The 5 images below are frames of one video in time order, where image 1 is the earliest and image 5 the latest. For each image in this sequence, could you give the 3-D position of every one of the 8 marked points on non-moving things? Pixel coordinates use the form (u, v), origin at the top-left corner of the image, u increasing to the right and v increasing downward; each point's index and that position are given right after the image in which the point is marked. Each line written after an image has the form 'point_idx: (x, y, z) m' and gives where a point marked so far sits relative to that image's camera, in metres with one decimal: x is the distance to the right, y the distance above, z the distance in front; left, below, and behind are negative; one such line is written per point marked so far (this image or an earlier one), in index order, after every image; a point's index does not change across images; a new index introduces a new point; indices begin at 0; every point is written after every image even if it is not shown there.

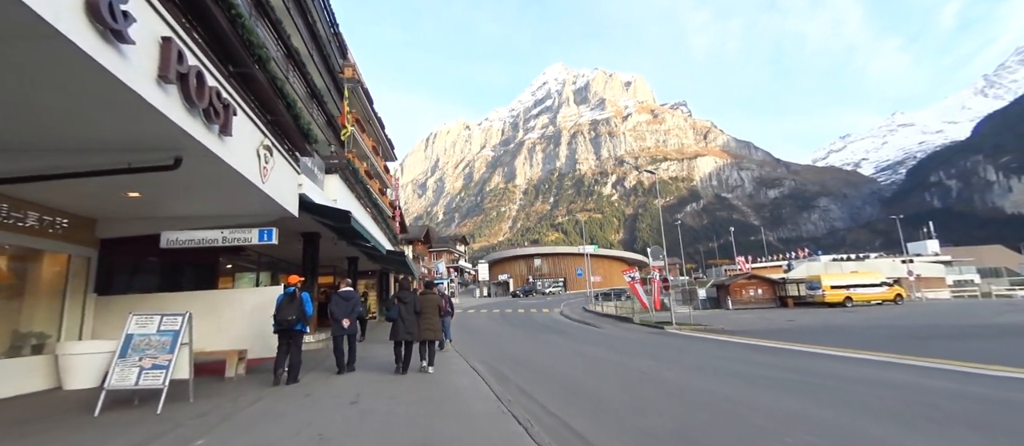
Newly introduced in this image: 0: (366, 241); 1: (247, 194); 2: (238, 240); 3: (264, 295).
0: (-4.4, -0.5, +13.3) m
1: (-4.1, +0.5, +7.0) m
2: (-4.8, -0.3, +8.0) m
3: (-4.5, -1.3, +8.4) m
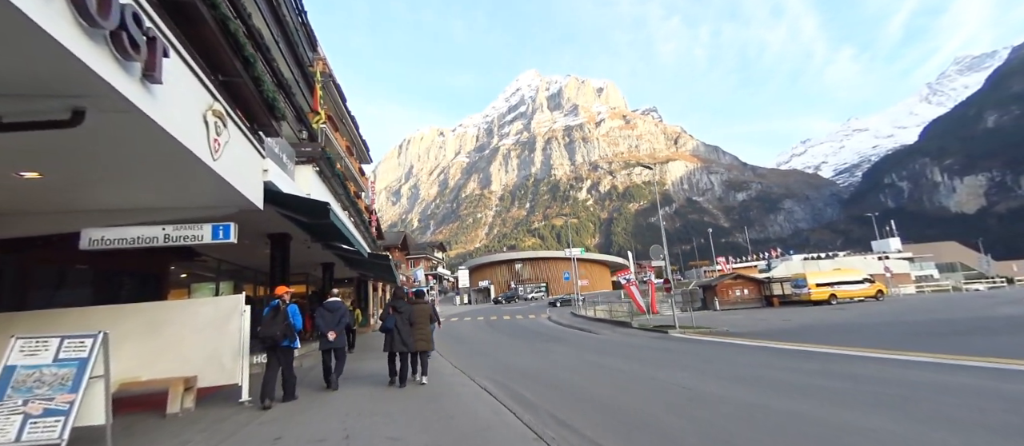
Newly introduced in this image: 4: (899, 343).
0: (-4.4, -0.5, +11.7) m
1: (-3.9, +0.6, +5.5) m
2: (-4.6, -0.2, +6.4) m
3: (-4.3, -1.3, +6.8) m
4: (+12.2, -3.7, +14.2) m
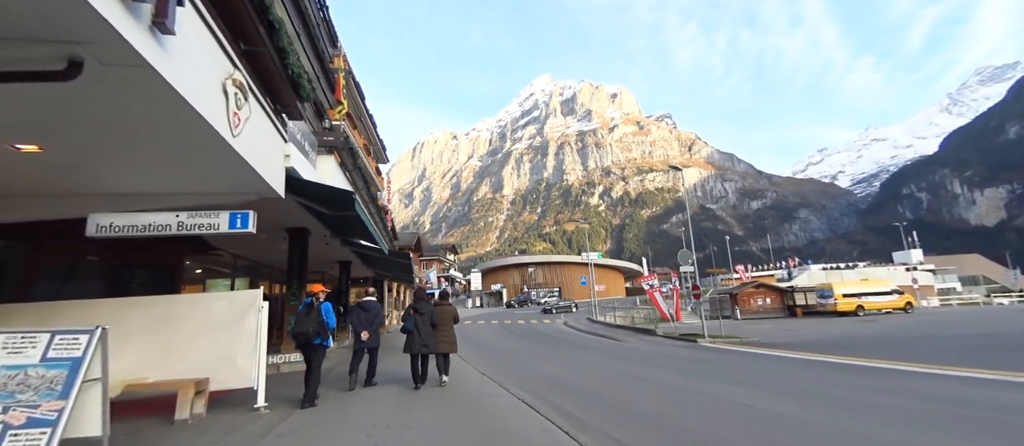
0: (-3.7, -0.4, +11.2) m
1: (-3.3, +0.7, +4.9) m
2: (-4.0, 0.0, +5.8) m
3: (-3.7, -1.1, +6.2) m
4: (+12.9, -4.0, +13.2) m
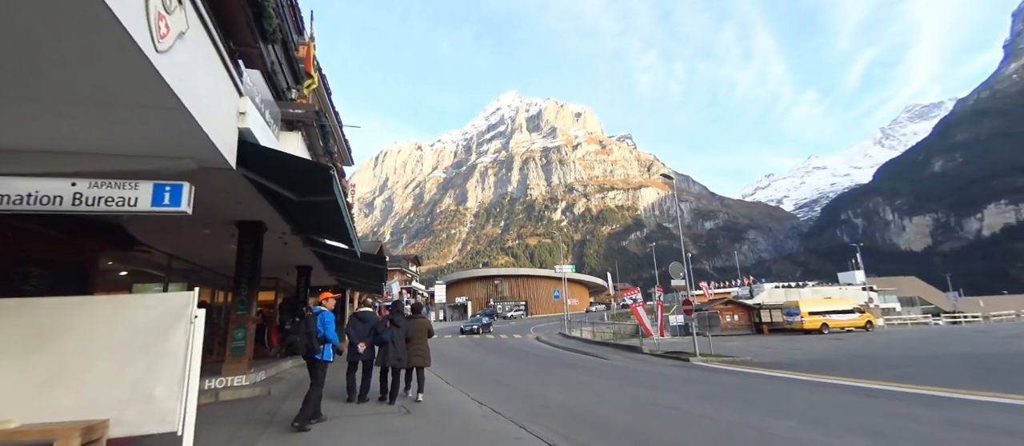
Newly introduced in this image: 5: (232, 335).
0: (-3.8, -0.3, +9.4) m
1: (-2.8, +1.0, +3.3) m
2: (-3.7, +0.2, +4.1) m
3: (-3.4, -0.9, +4.5) m
4: (+12.5, -4.4, +12.7) m
5: (-5.8, -2.3, +9.3) m
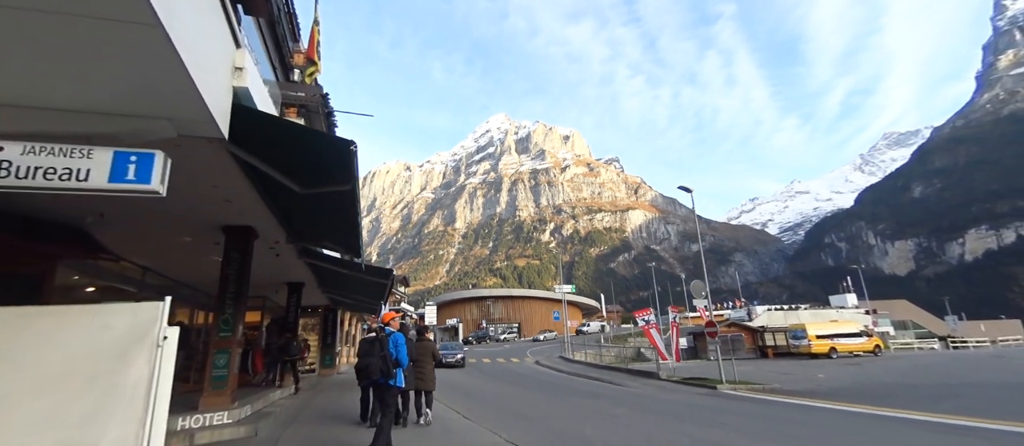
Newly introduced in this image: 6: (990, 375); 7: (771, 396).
0: (-3.3, -0.4, +8.2) m
1: (-2.1, +1.1, +2.2) m
2: (-3.0, +0.3, +2.9) m
3: (-2.8, -0.8, +3.2) m
4: (+12.9, -4.9, +11.7) m
5: (-5.3, -2.5, +7.9) m
6: (+20.0, -6.4, +18.6) m
7: (+7.9, -5.3, +13.9) m
